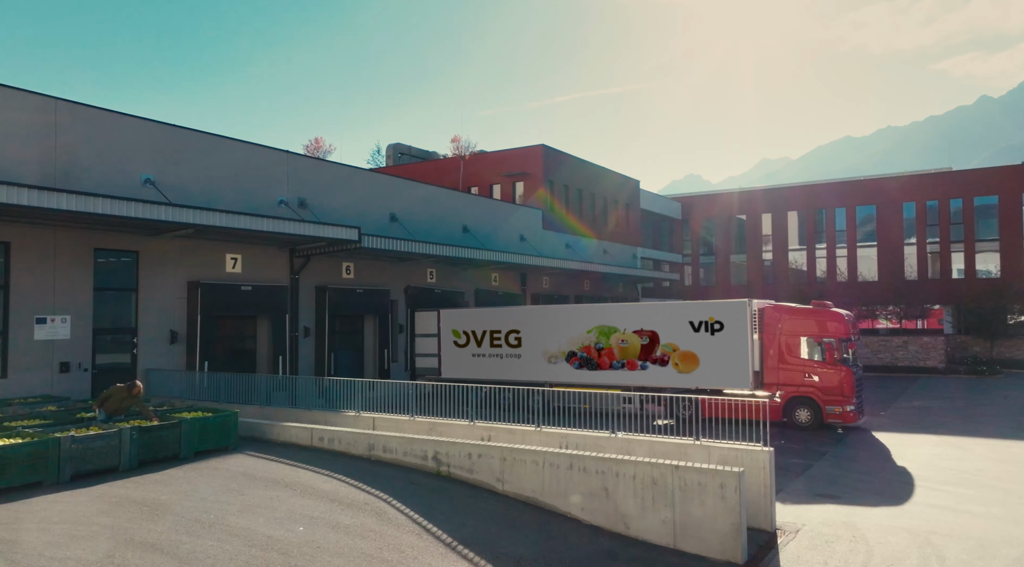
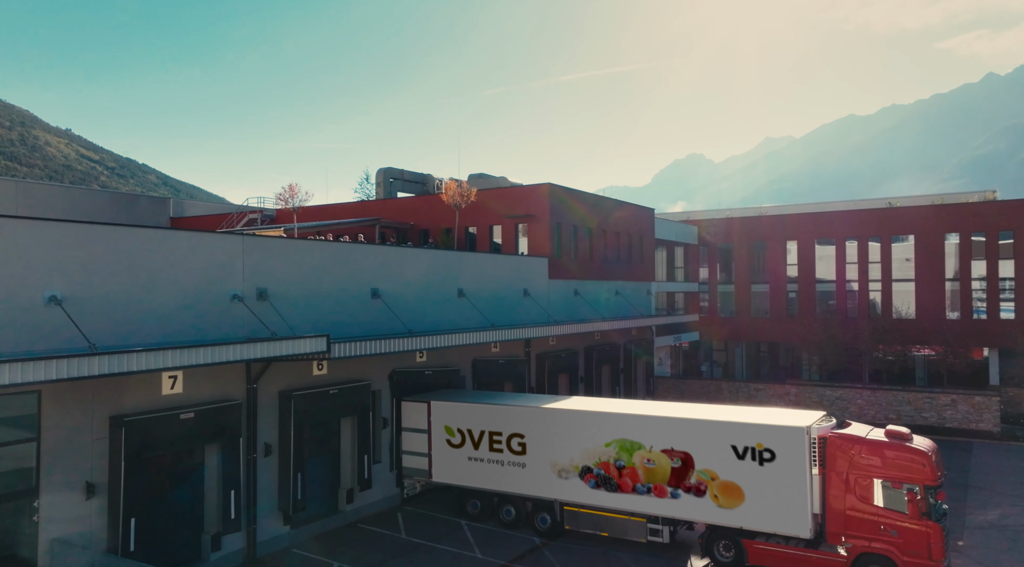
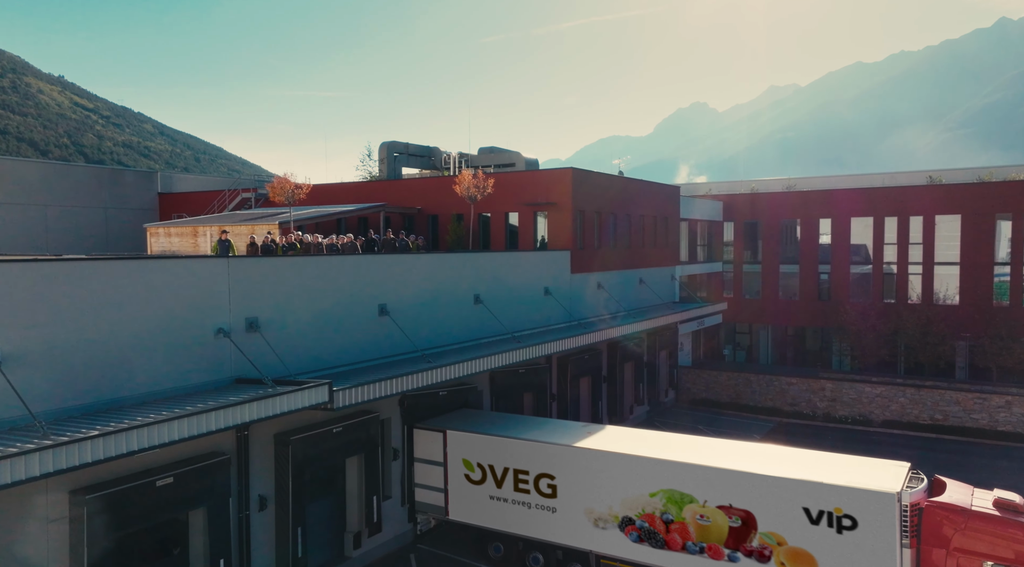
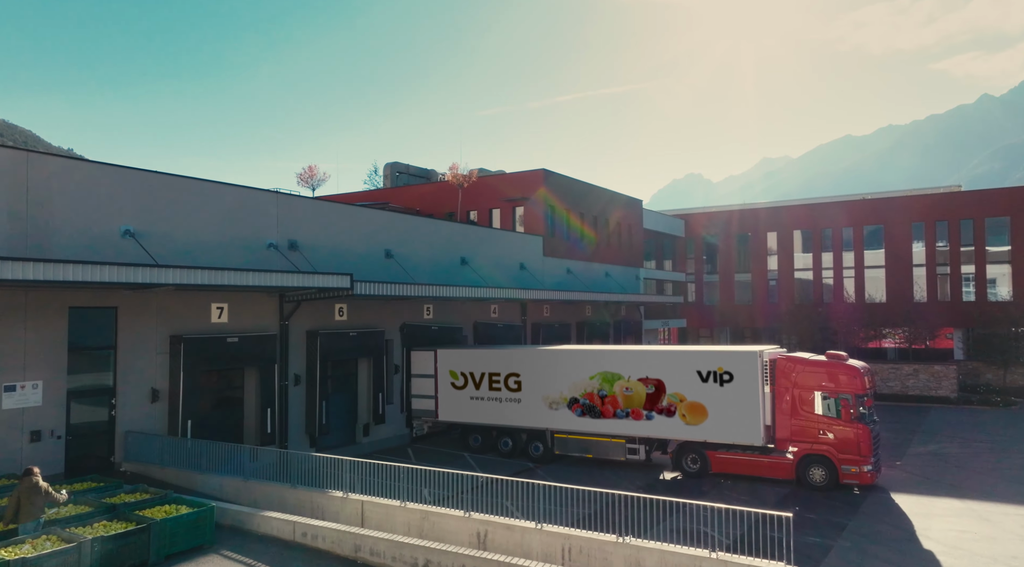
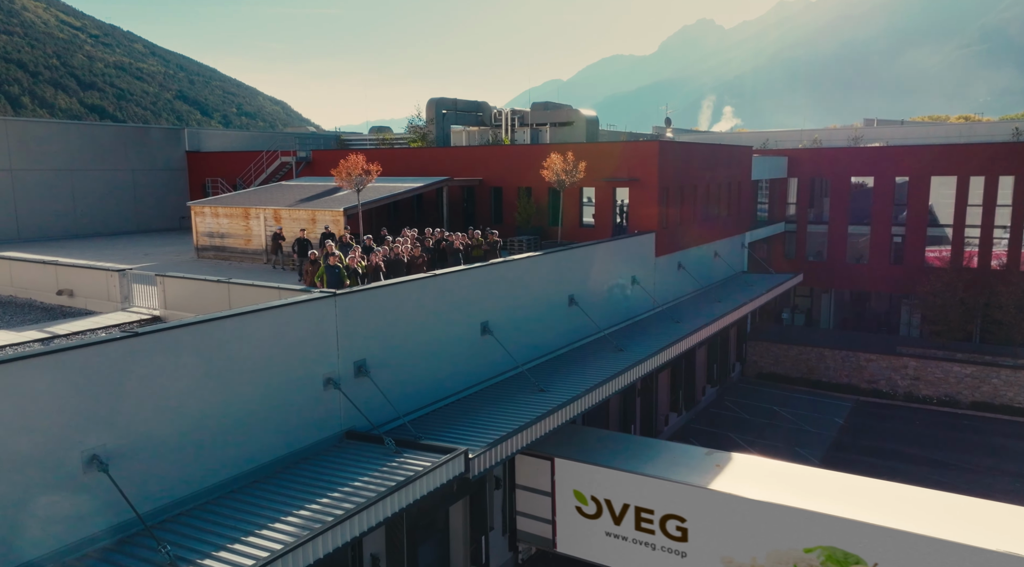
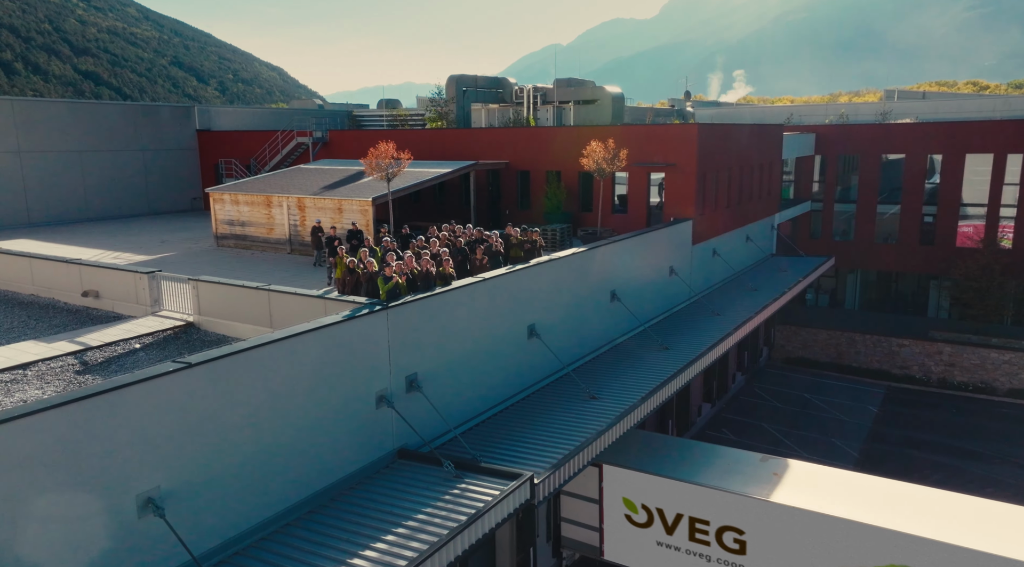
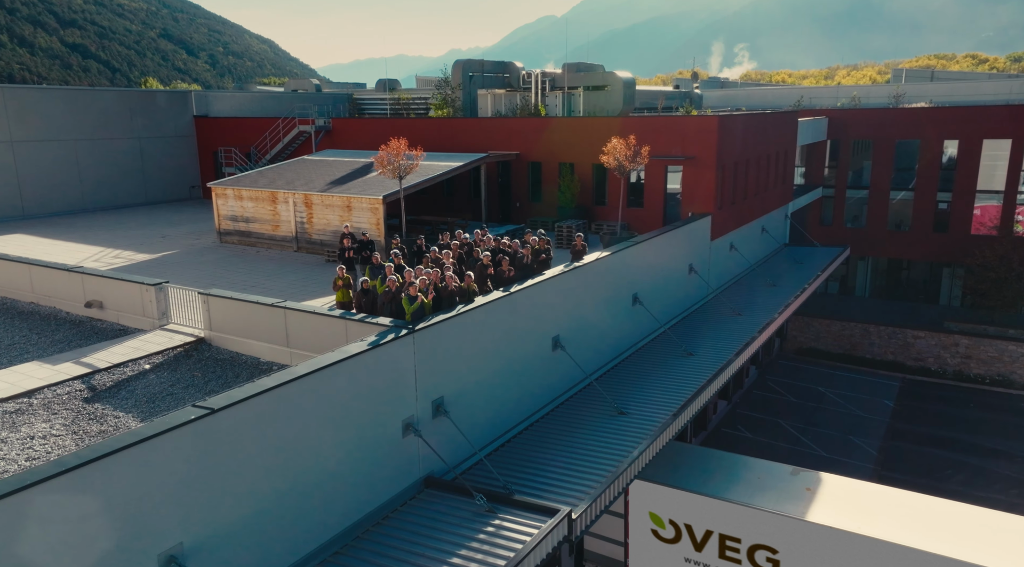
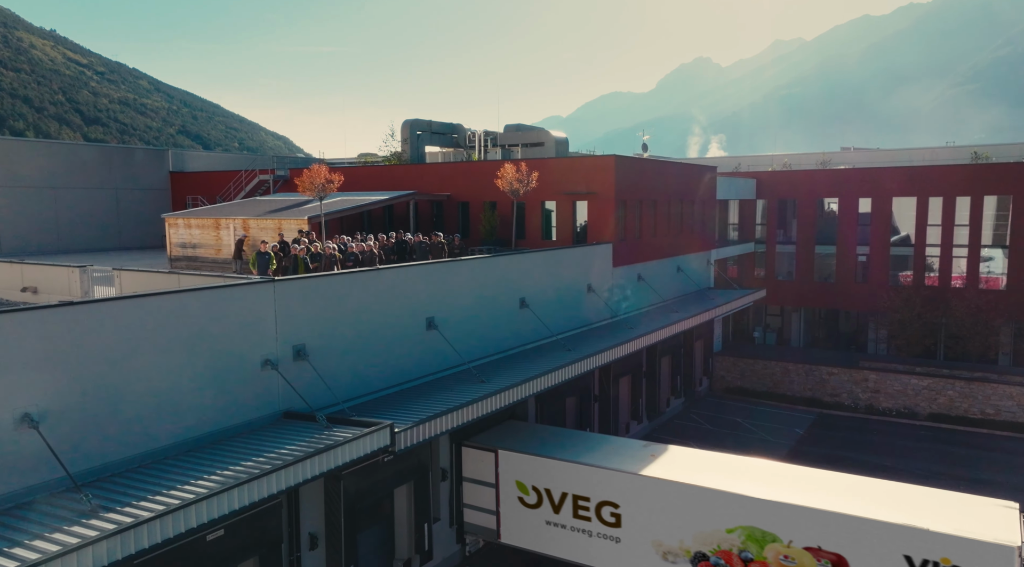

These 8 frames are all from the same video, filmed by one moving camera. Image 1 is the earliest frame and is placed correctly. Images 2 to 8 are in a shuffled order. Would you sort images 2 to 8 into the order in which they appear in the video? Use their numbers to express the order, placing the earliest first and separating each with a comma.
4, 2, 3, 8, 5, 6, 7
